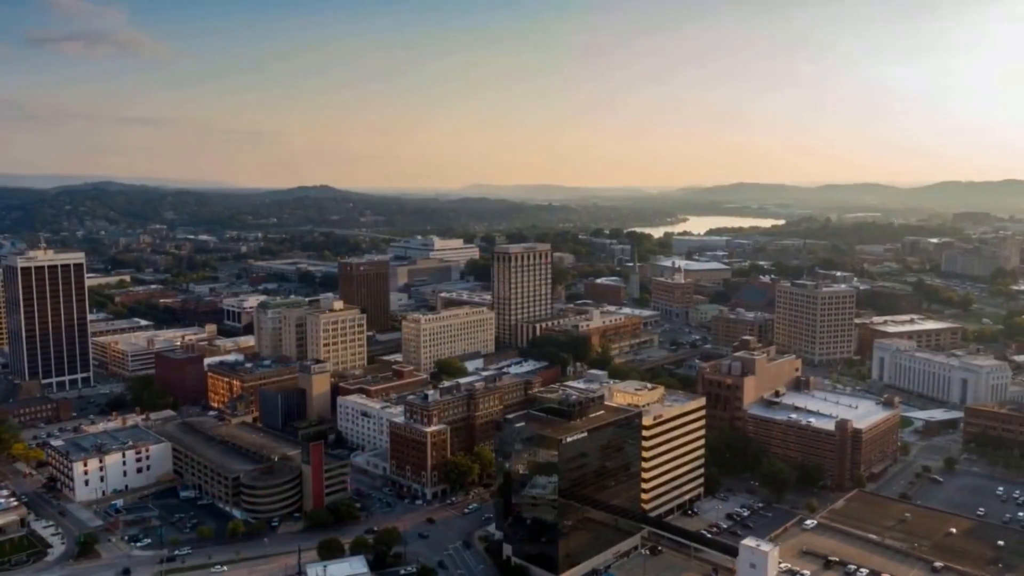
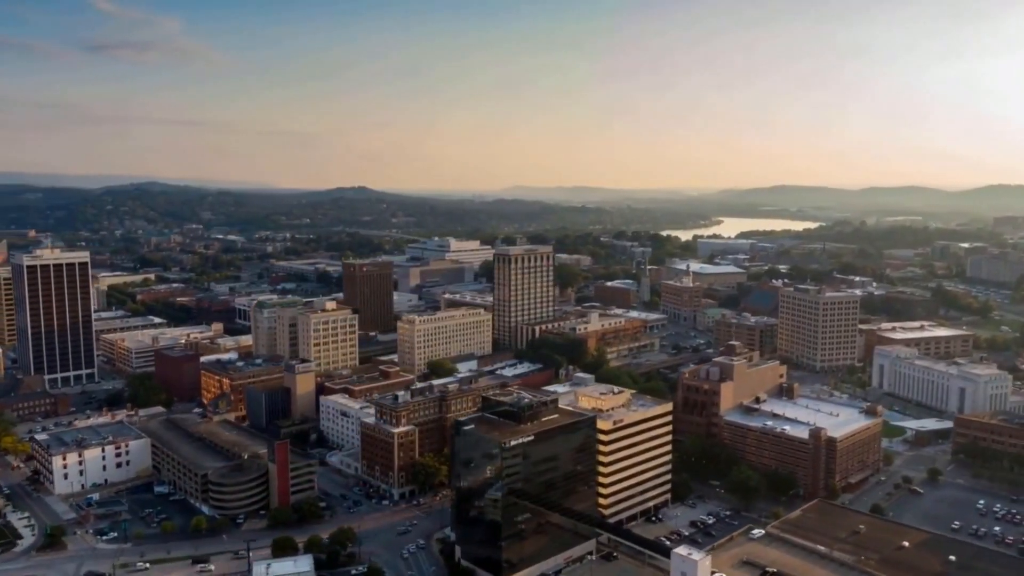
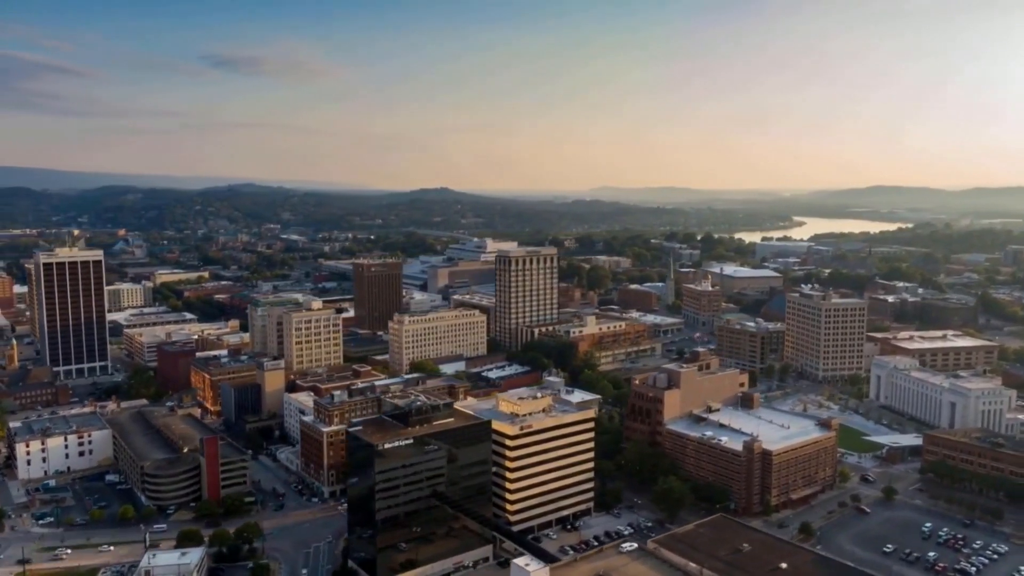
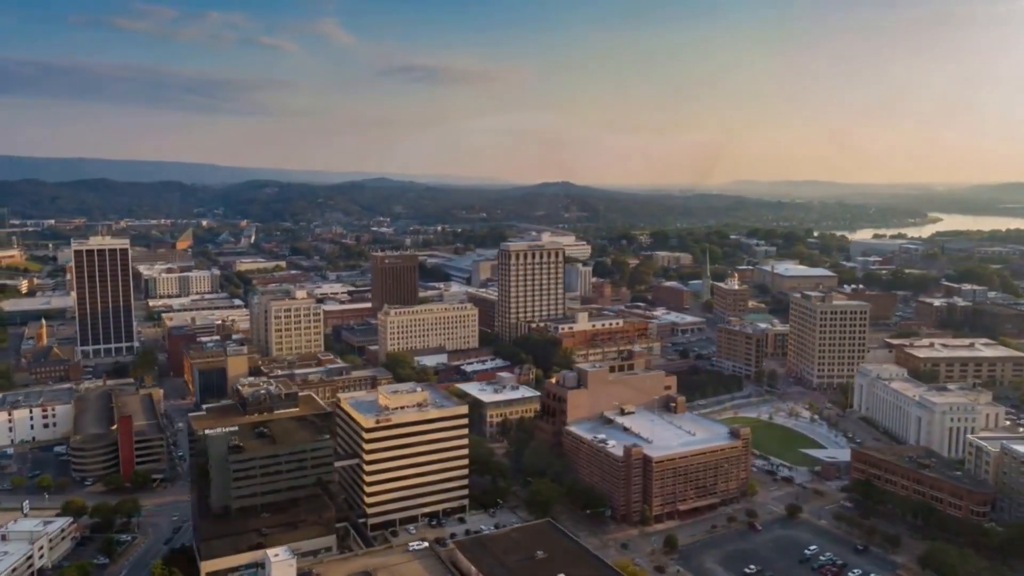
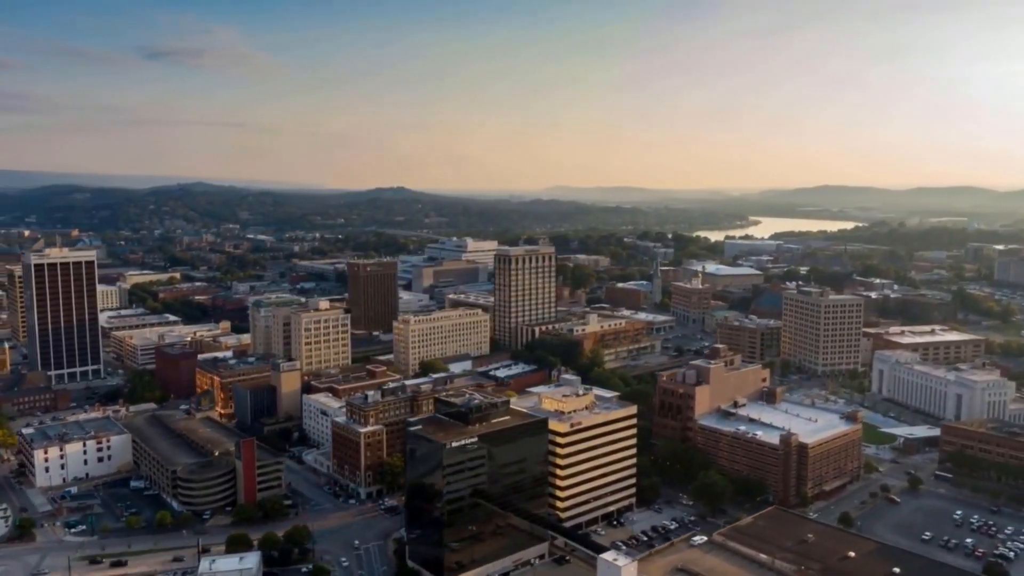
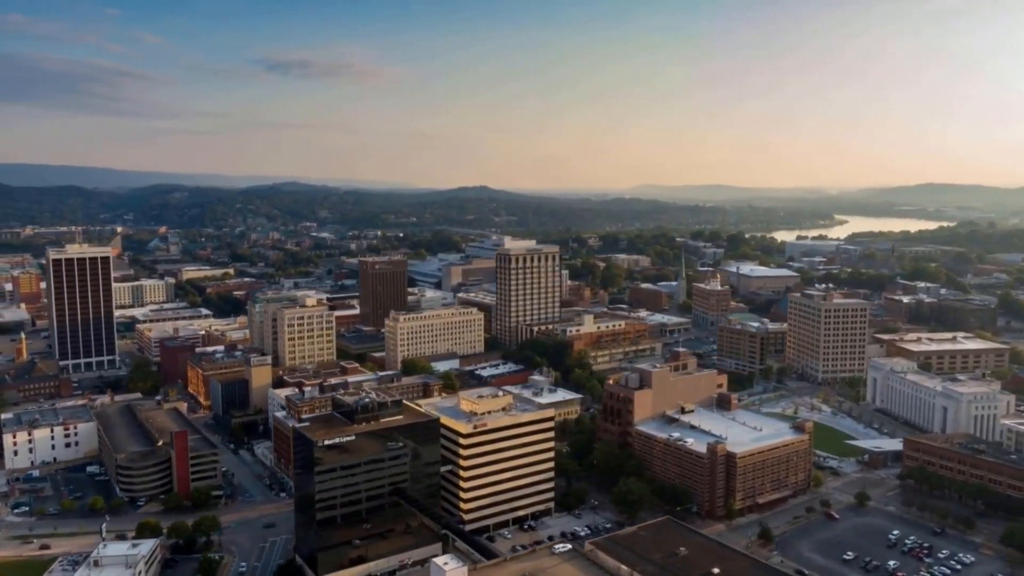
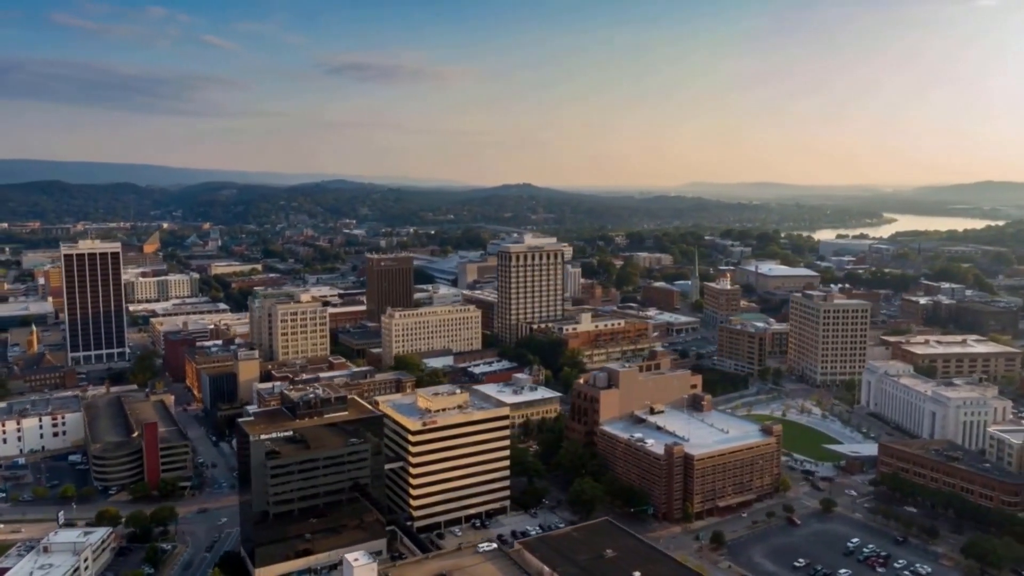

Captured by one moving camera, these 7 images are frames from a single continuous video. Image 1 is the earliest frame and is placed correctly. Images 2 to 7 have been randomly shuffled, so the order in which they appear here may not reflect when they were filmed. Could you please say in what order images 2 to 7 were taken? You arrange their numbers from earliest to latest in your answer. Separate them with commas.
2, 5, 3, 6, 7, 4
